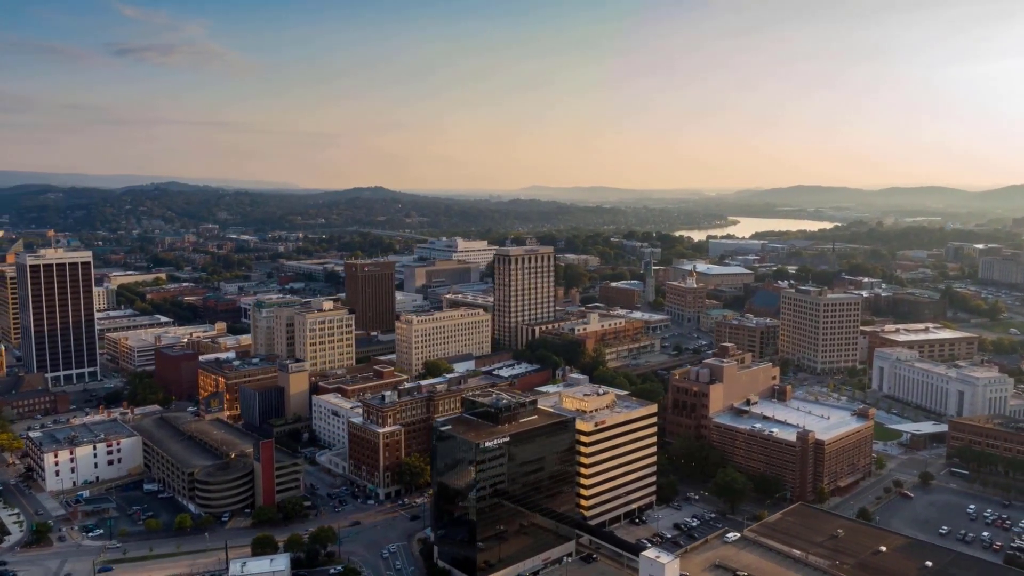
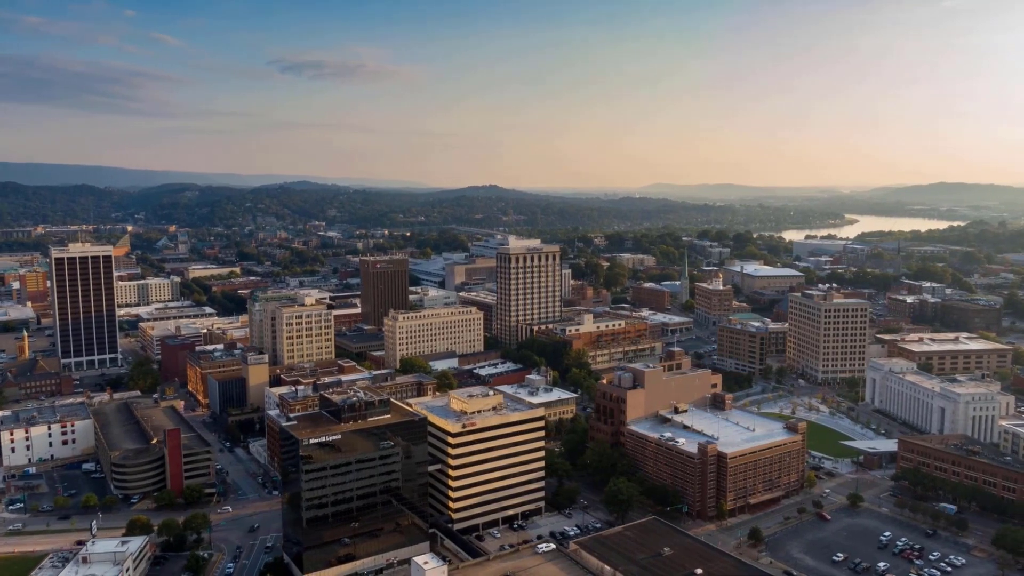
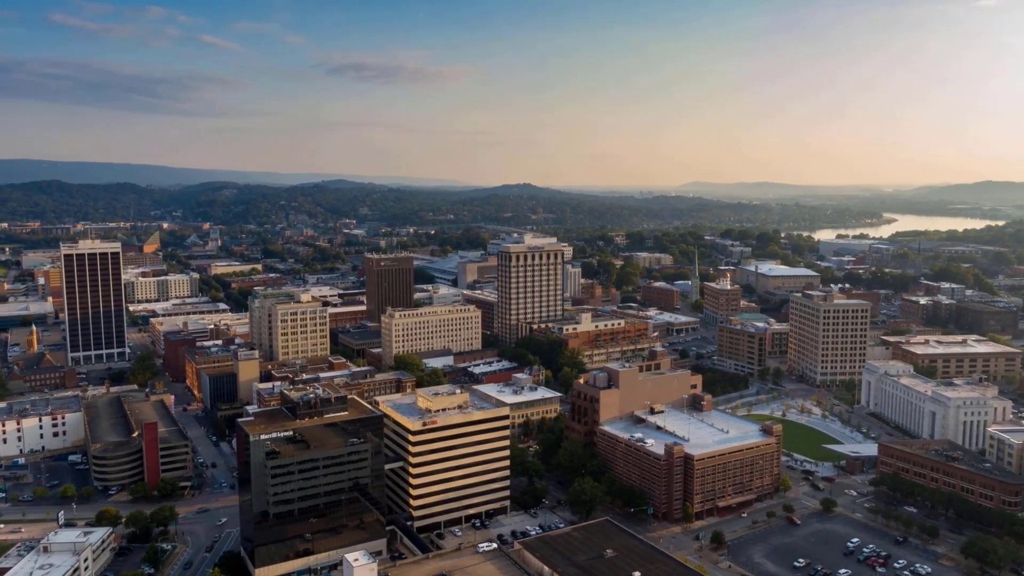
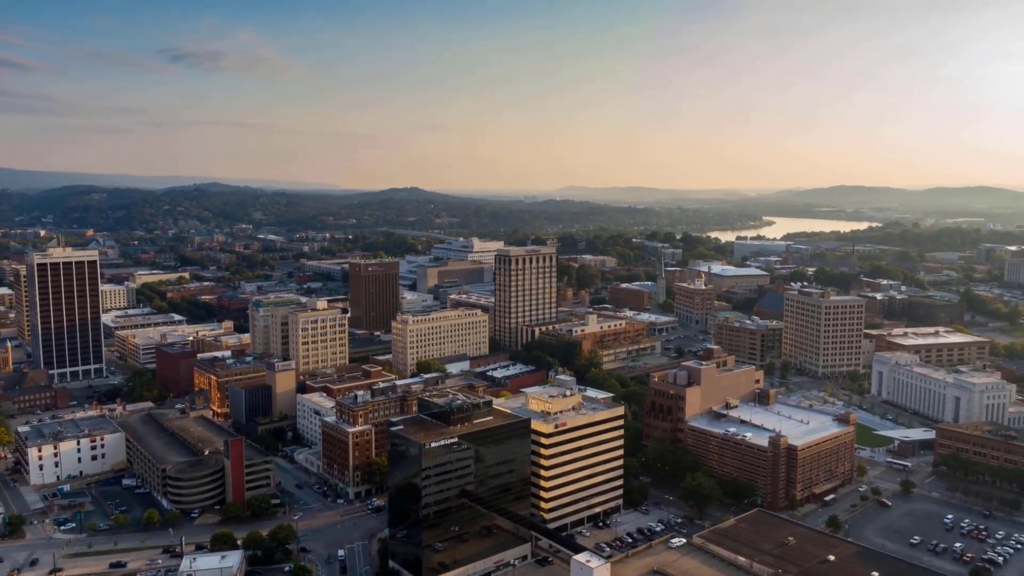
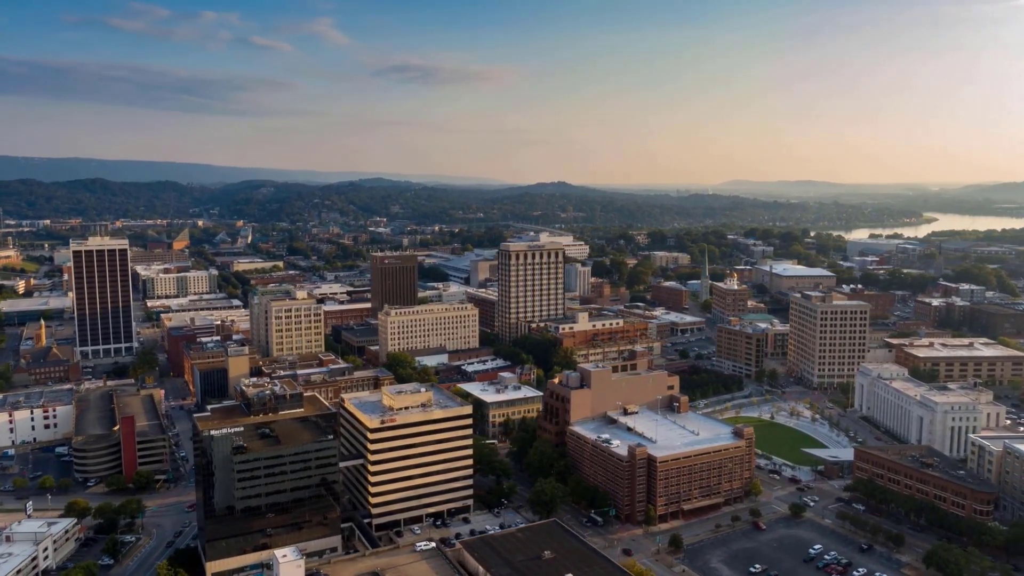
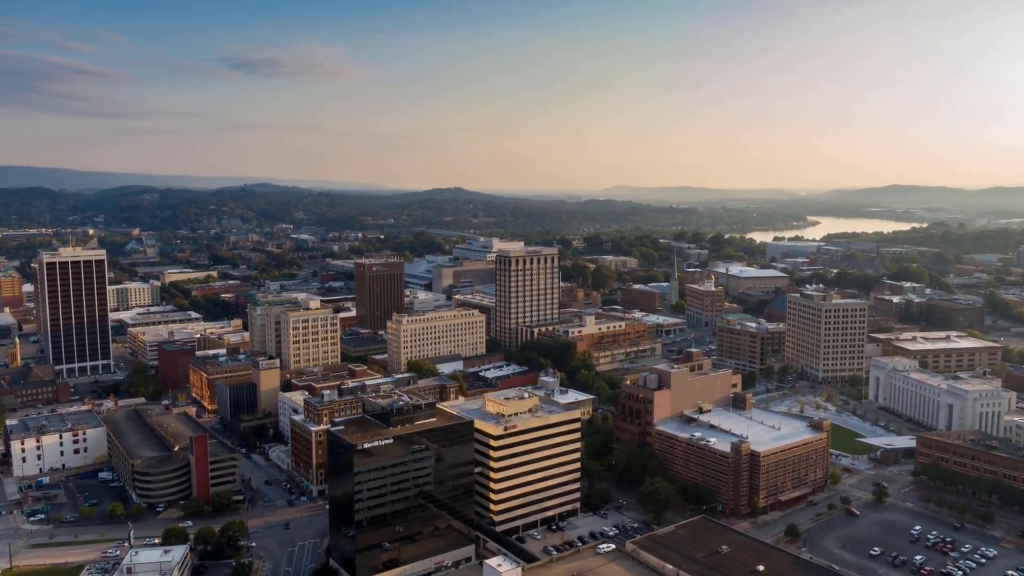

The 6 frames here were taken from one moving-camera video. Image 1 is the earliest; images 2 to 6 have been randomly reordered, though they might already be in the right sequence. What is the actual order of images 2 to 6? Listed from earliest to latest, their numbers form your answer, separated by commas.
4, 6, 2, 3, 5
